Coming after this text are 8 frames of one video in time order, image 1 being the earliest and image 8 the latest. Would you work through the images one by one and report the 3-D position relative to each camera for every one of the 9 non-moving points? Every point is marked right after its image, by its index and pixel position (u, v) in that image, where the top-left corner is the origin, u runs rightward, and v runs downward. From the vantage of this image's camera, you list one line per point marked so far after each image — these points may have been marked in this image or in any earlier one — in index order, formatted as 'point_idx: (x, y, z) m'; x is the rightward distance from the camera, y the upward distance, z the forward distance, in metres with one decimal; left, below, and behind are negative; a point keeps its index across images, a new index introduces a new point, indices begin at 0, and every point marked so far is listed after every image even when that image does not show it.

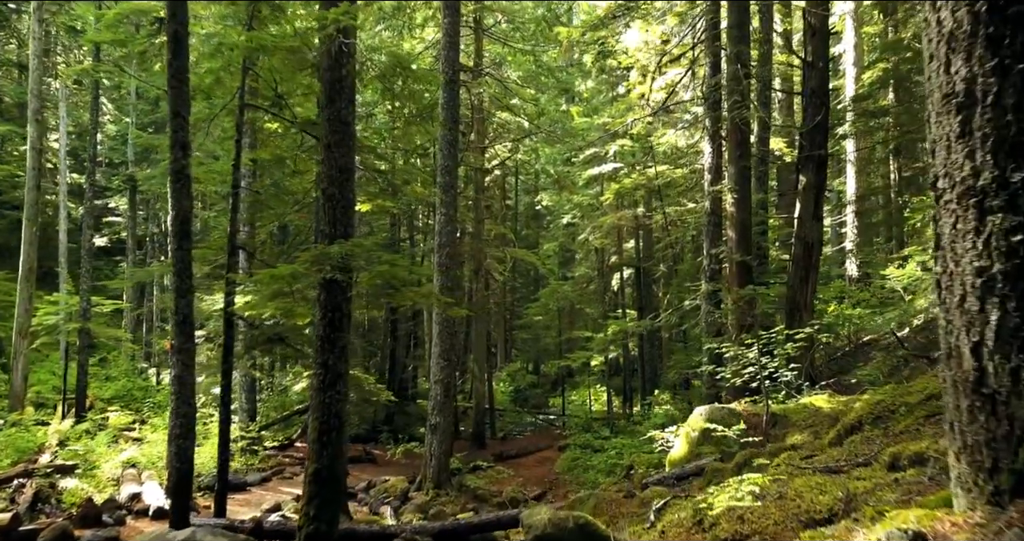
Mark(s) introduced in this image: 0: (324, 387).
0: (-1.6, -1.0, +6.3) m
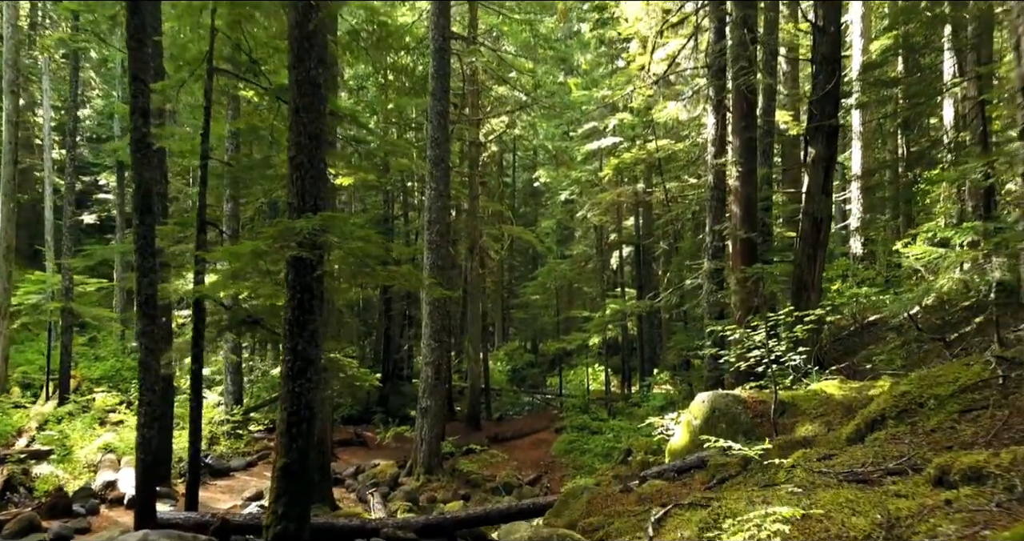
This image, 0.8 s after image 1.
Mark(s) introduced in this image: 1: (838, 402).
0: (-1.7, -0.8, +5.8) m
1: (+3.0, -1.2, +6.7) m
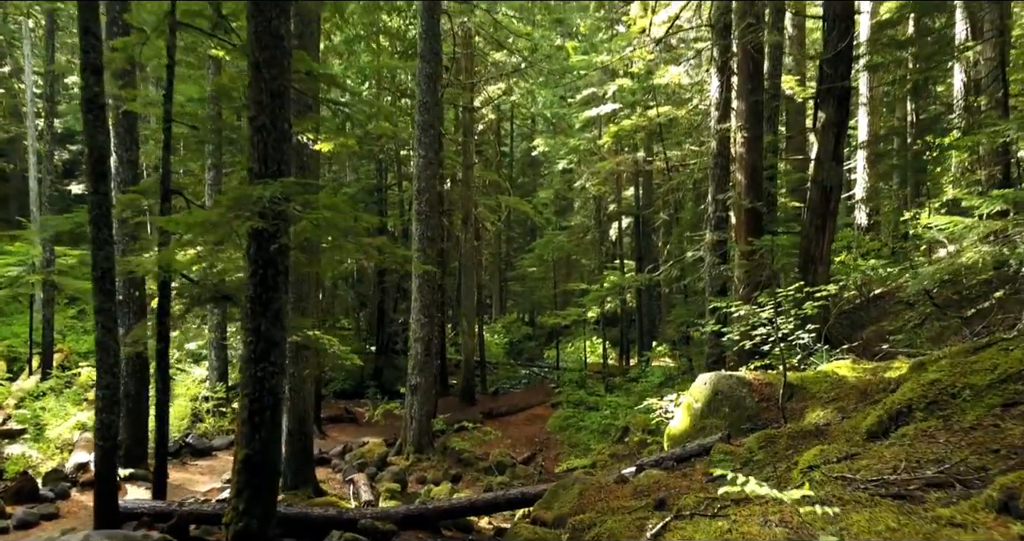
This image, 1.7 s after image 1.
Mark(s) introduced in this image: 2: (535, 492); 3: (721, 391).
0: (-1.8, -0.6, +5.2) m
1: (+2.9, -1.0, +6.1) m
2: (+0.2, -2.1, +6.8) m
3: (+1.9, -1.1, +6.7) m
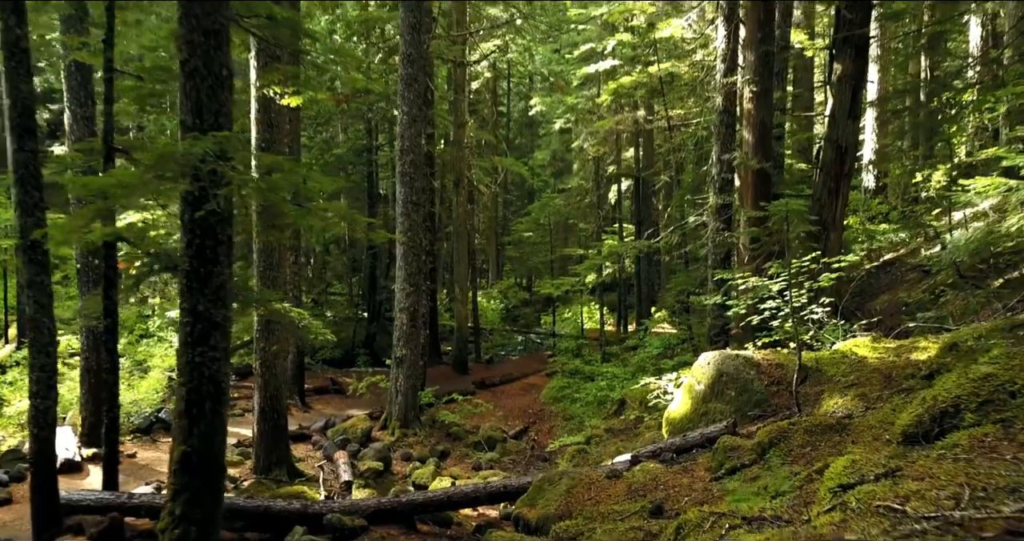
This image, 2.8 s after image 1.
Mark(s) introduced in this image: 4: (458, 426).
0: (-2.0, -0.4, +4.5) m
1: (+2.7, -0.7, +5.5) m
2: (+0.1, -1.8, +6.2) m
3: (+1.8, -0.8, +6.0) m
4: (-0.9, -2.6, +12.4) m
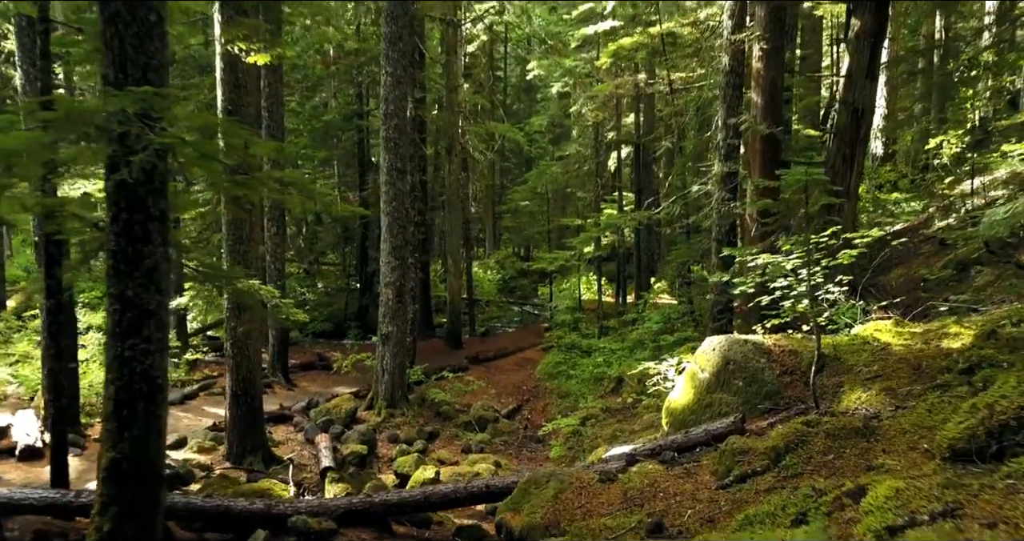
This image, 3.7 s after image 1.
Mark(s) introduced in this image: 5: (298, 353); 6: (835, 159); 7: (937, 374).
0: (-2.1, -0.3, +3.9) m
1: (+2.6, -0.6, +4.9) m
2: (-0.1, -1.6, +5.6) m
3: (+1.6, -0.7, +5.5) m
4: (-1.0, -2.2, +11.9) m
5: (-4.4, -1.7, +15.1) m
6: (+3.8, +1.3, +8.7) m
7: (+2.6, -0.6, +4.4) m
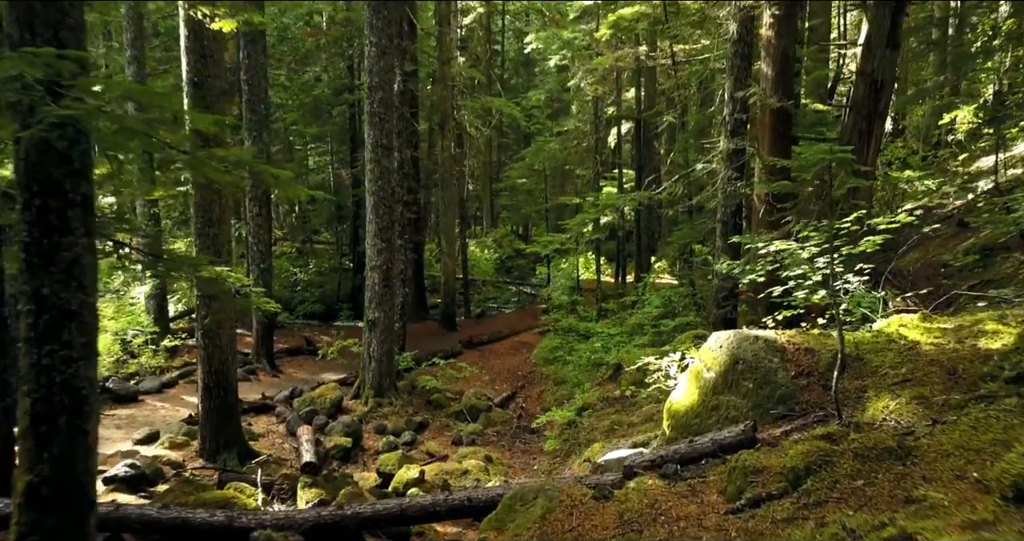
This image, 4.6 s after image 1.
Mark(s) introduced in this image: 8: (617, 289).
0: (-2.2, -0.3, +3.4) m
1: (+2.5, -0.5, +4.3) m
2: (-0.2, -1.5, +5.1) m
3: (+1.5, -0.6, +4.9) m
4: (-1.1, -1.9, +11.4) m
5: (-4.5, -1.3, +14.6) m
6: (+3.7, +1.5, +8.1) m
7: (+2.5, -0.6, +3.9) m
8: (+2.8, -0.5, +19.5) m
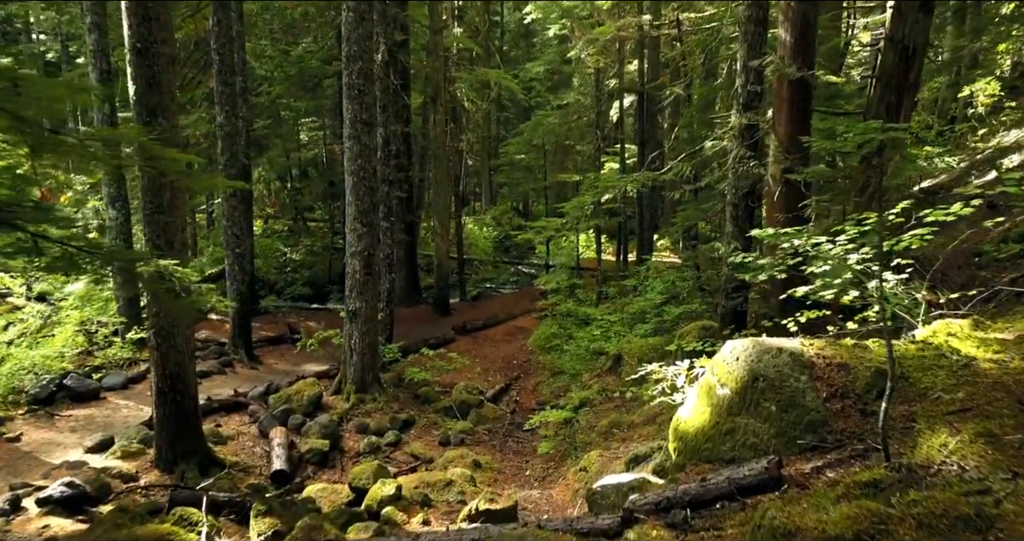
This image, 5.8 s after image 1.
0: (-2.3, -0.4, +2.6) m
1: (+2.4, -0.6, +3.6) m
2: (-0.3, -1.5, +4.4) m
3: (+1.4, -0.6, +4.2) m
4: (-1.2, -1.7, +10.7) m
5: (-4.6, -1.0, +13.9) m
6: (+3.6, +1.6, +7.2) m
7: (+2.4, -0.6, +3.1) m
8: (+2.7, 0.0, +18.7) m
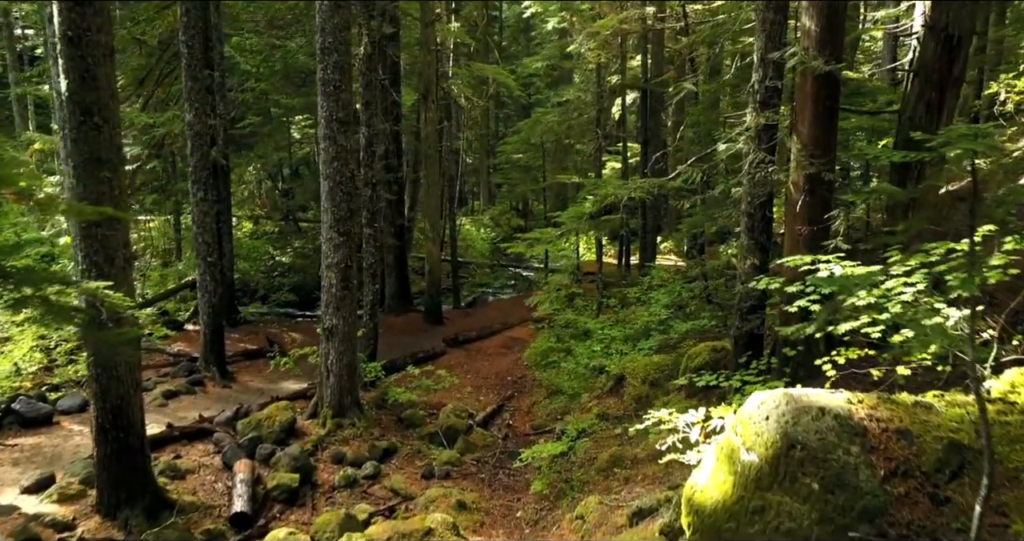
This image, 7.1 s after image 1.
0: (-2.4, -0.6, +1.8) m
1: (+2.3, -0.8, +2.7) m
2: (-0.4, -1.7, +3.6) m
3: (+1.3, -0.8, +3.3) m
4: (-1.3, -1.8, +9.9) m
5: (-4.7, -1.1, +13.1) m
6: (+3.5, +1.4, +6.4) m
7: (+2.2, -0.8, +2.3) m
8: (+2.6, -0.1, +17.9) m
